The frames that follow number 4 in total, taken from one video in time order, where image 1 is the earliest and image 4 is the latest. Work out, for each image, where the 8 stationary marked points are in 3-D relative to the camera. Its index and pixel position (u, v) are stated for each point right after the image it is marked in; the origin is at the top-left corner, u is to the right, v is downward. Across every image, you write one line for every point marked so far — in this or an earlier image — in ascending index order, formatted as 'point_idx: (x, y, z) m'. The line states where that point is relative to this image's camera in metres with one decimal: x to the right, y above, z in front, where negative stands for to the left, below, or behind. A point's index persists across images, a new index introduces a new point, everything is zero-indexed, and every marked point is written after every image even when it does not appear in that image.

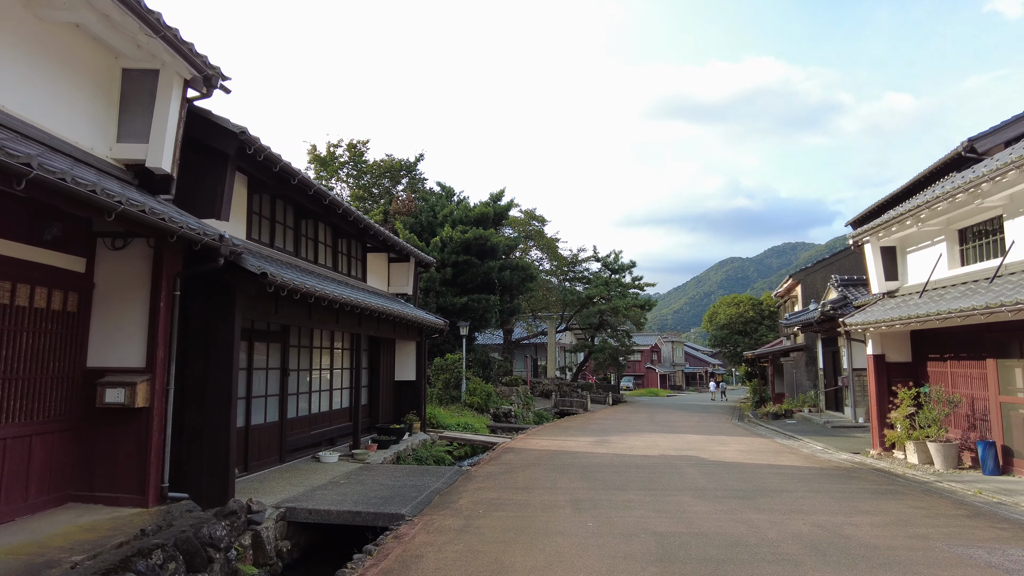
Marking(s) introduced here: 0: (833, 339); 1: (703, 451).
0: (+9.2, -1.5, +18.3) m
1: (+3.5, -3.0, +11.7) m
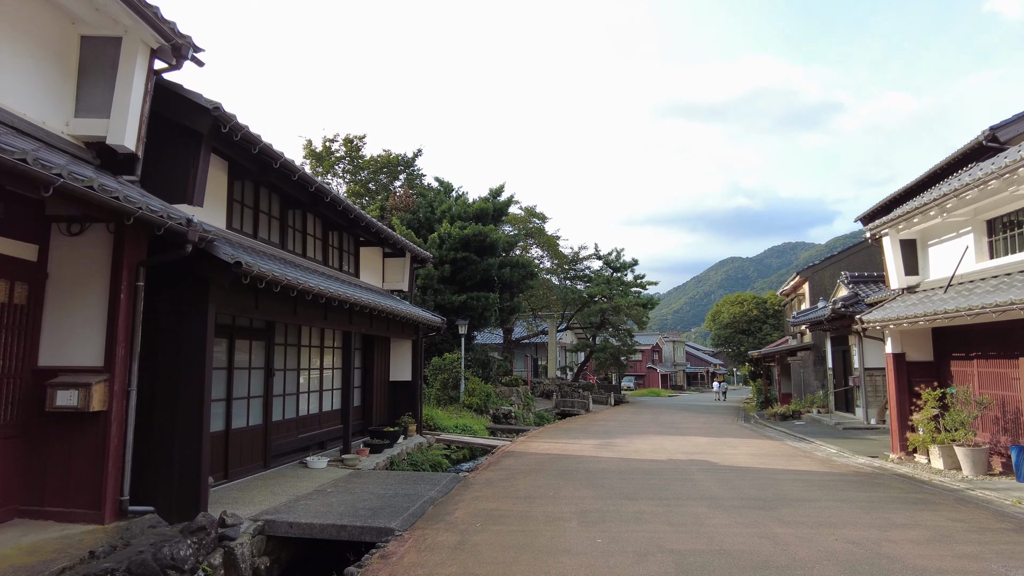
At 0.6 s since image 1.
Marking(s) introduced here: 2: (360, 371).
0: (+9.2, -1.4, +17.8) m
1: (+3.5, -2.9, +11.1) m
2: (-2.7, -1.5, +11.3) m
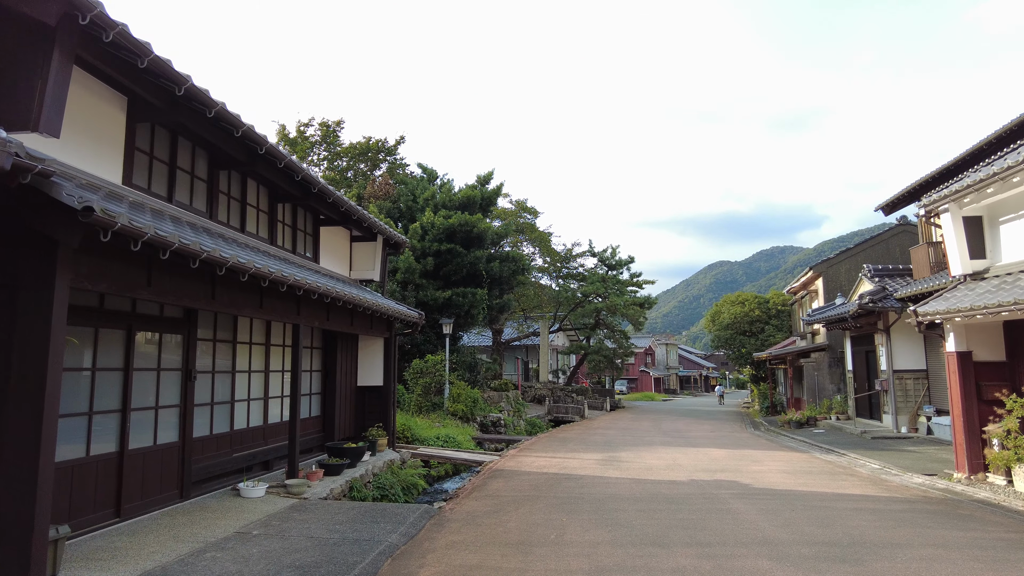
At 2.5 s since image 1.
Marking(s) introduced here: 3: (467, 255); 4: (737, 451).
0: (+8.9, -1.2, +16.1) m
1: (+3.3, -2.7, +9.4) m
2: (-2.9, -1.3, +9.5) m
3: (-1.3, +0.9, +18.2) m
4: (+4.3, -3.2, +12.4) m
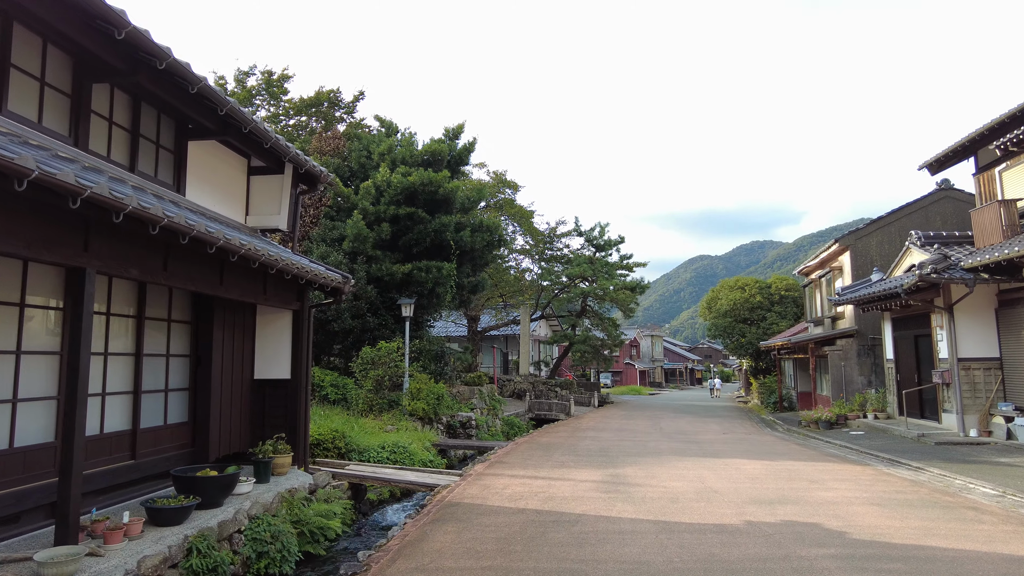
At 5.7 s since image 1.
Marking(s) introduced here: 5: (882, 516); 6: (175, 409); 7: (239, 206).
0: (+8.3, -0.6, +13.3) m
1: (+2.9, -2.2, +6.4) m
2: (-3.2, -0.7, +6.3) m
3: (-1.9, +1.6, +15.0) m
4: (+3.9, -2.6, +9.4) m
5: (+3.4, -2.1, +5.9) m
6: (-3.2, -1.2, +6.2) m
7: (-3.2, +1.0, +7.6) m
